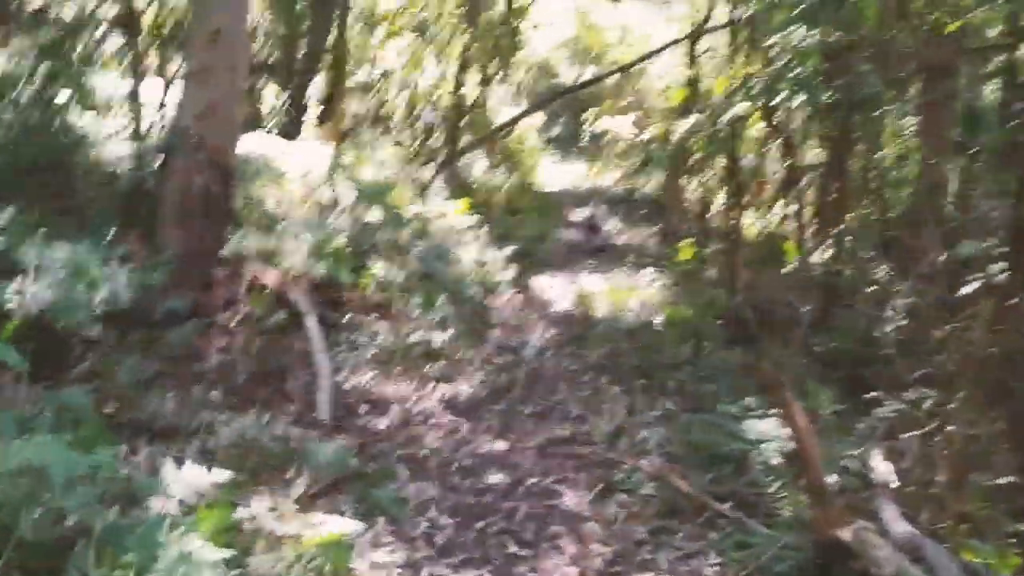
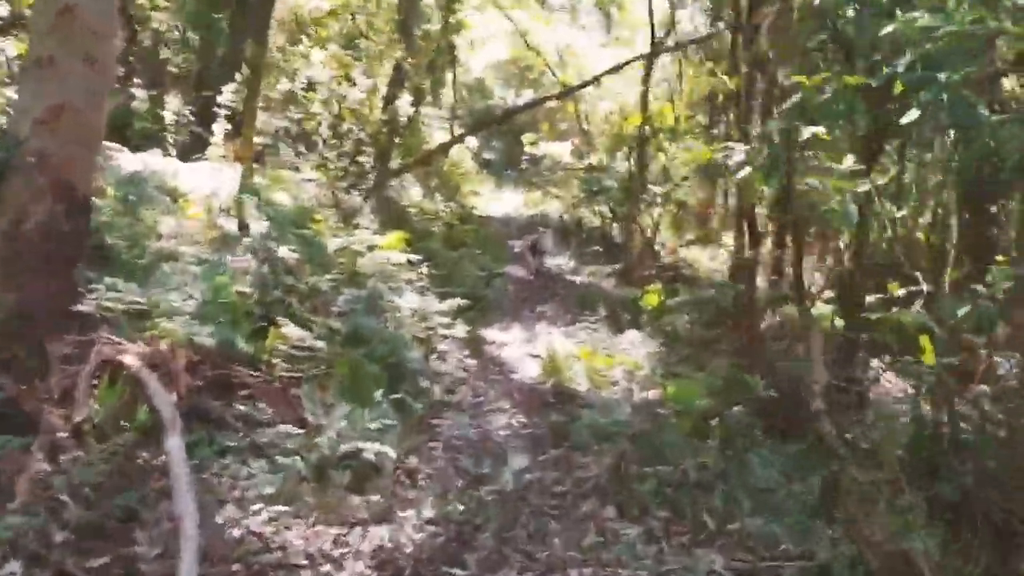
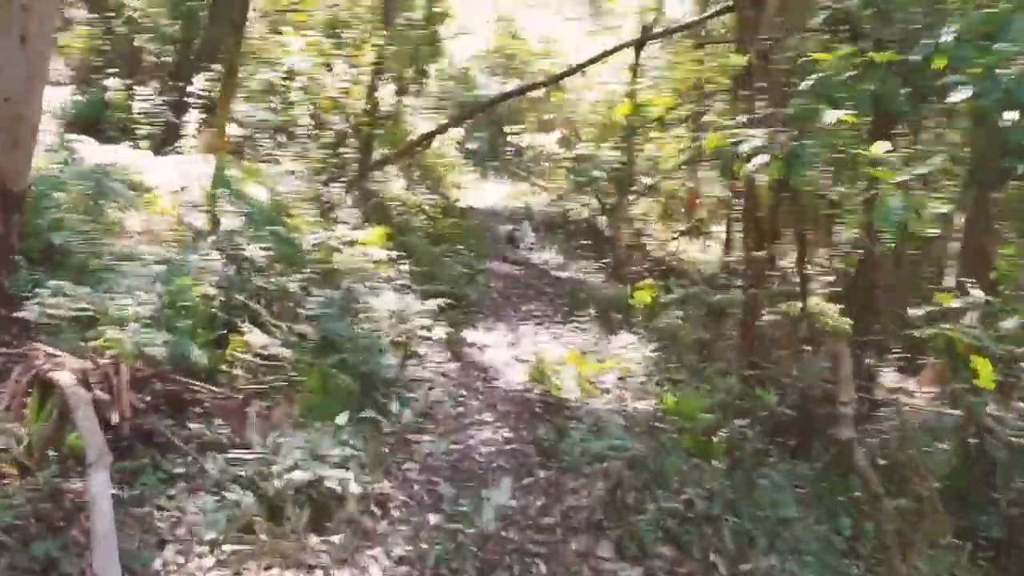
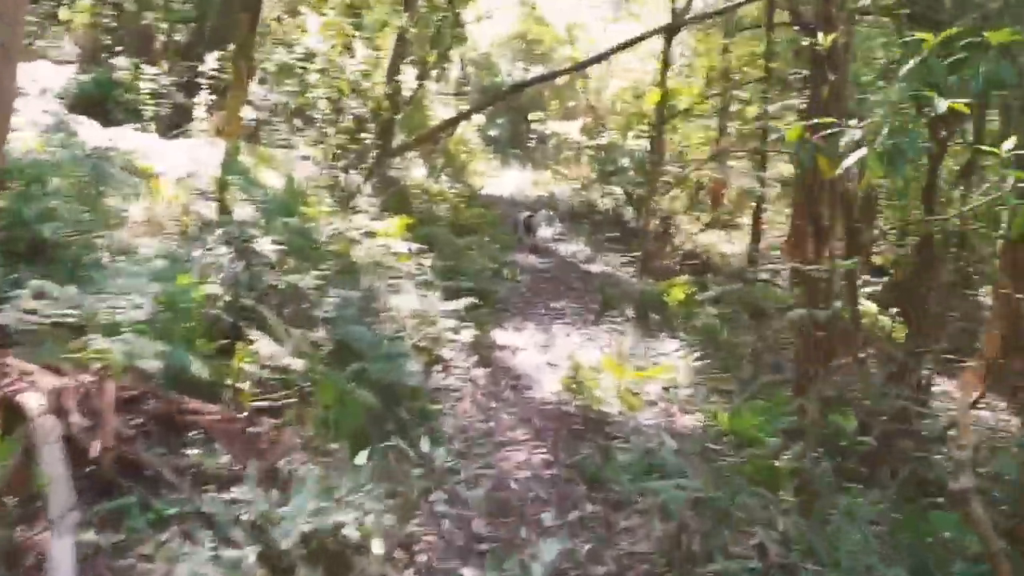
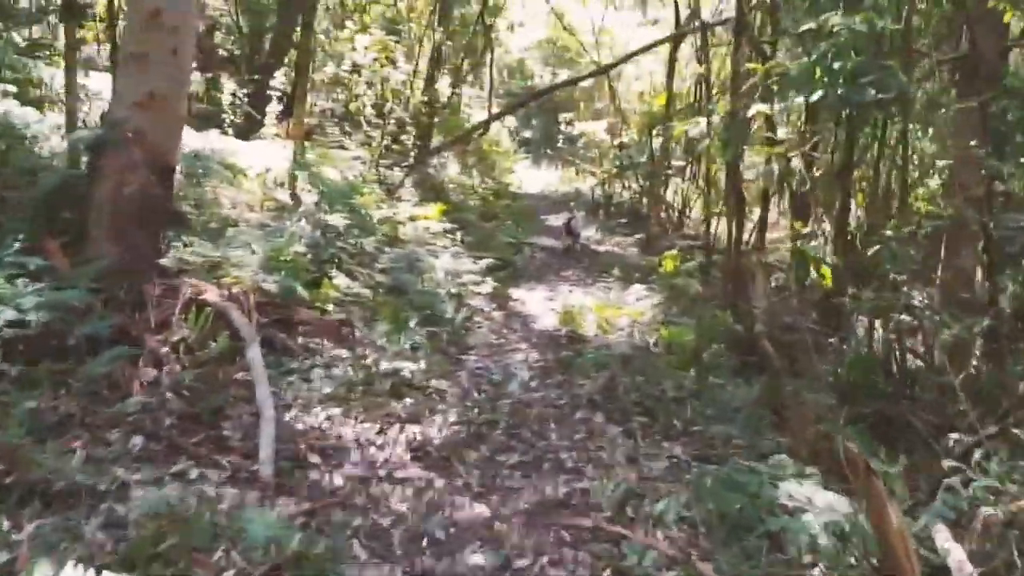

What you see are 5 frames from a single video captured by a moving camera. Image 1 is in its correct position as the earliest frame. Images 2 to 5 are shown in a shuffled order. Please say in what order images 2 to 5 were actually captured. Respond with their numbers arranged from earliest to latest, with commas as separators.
5, 2, 3, 4
